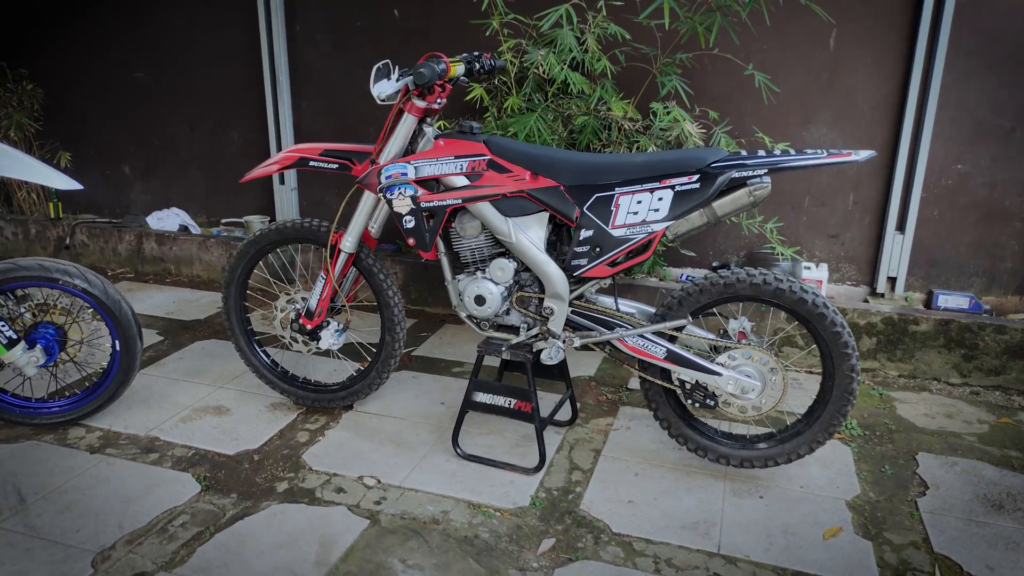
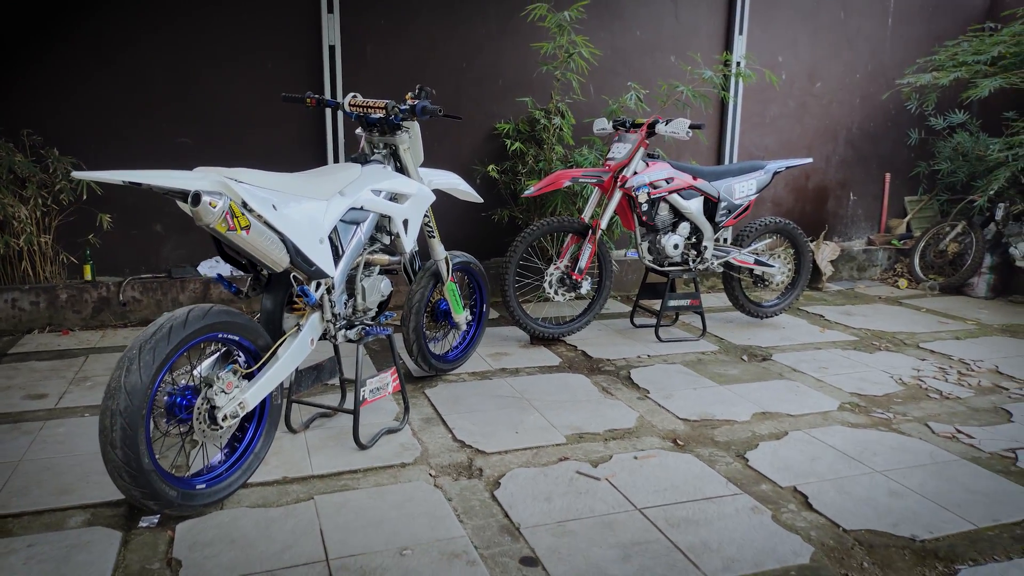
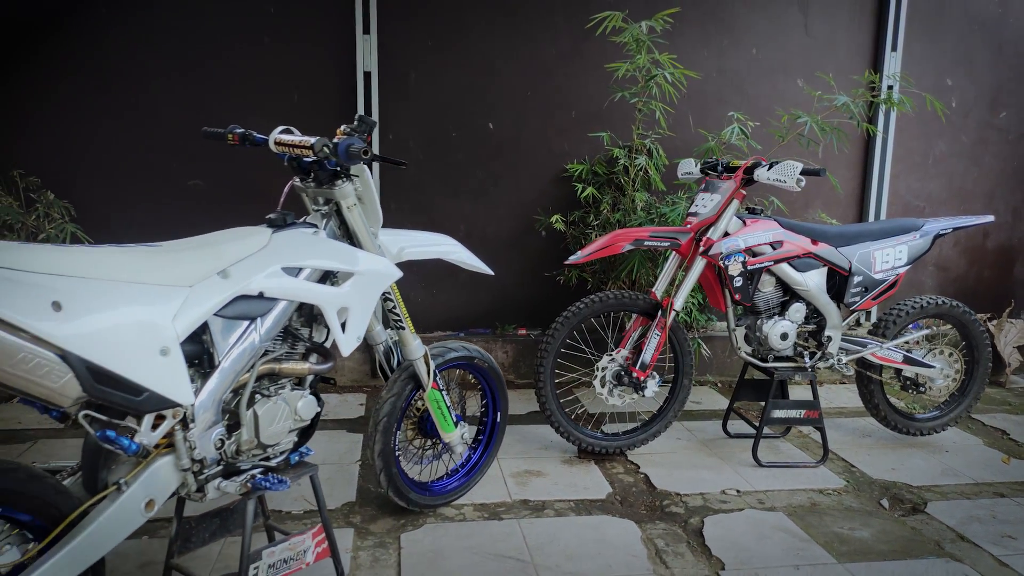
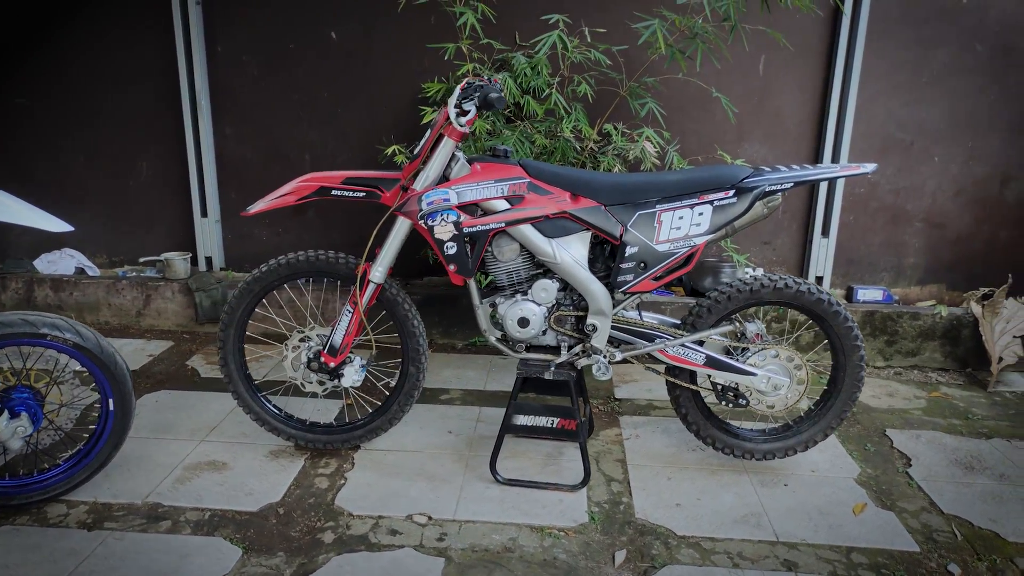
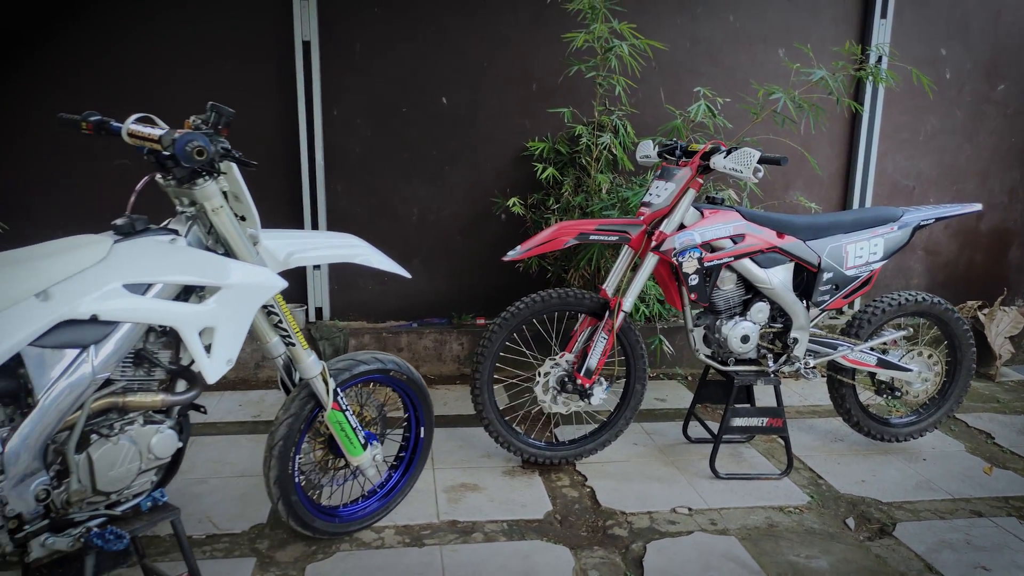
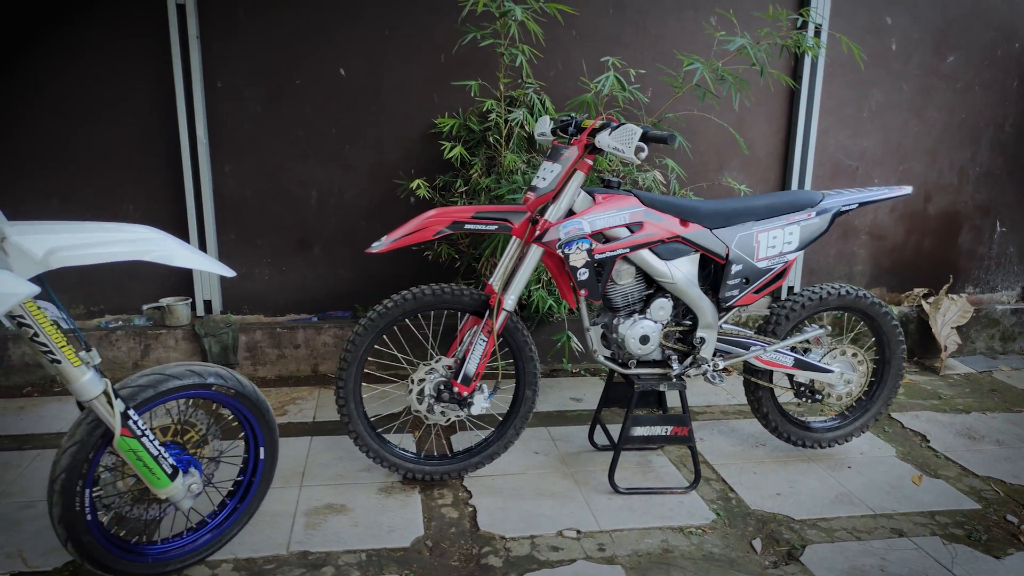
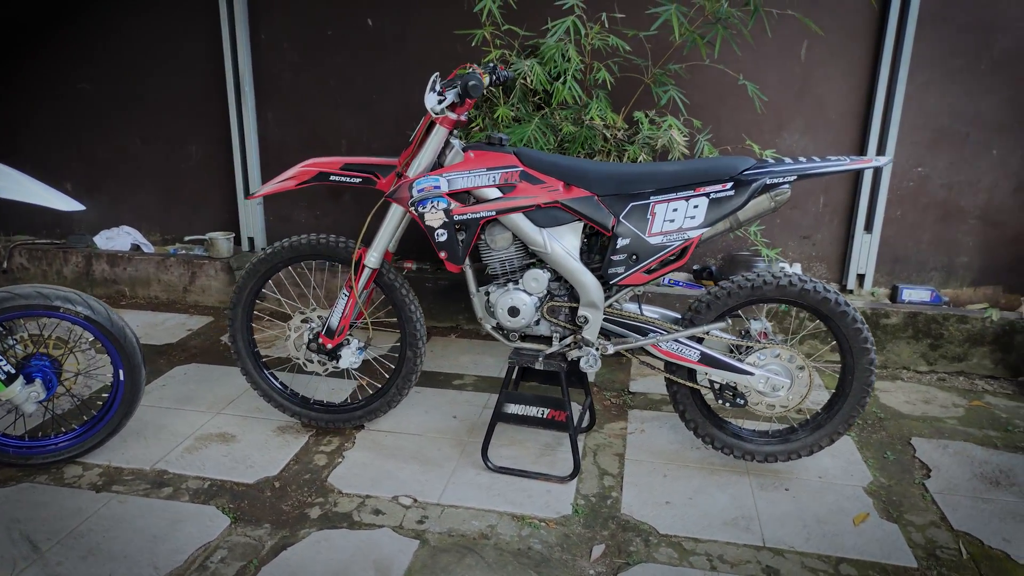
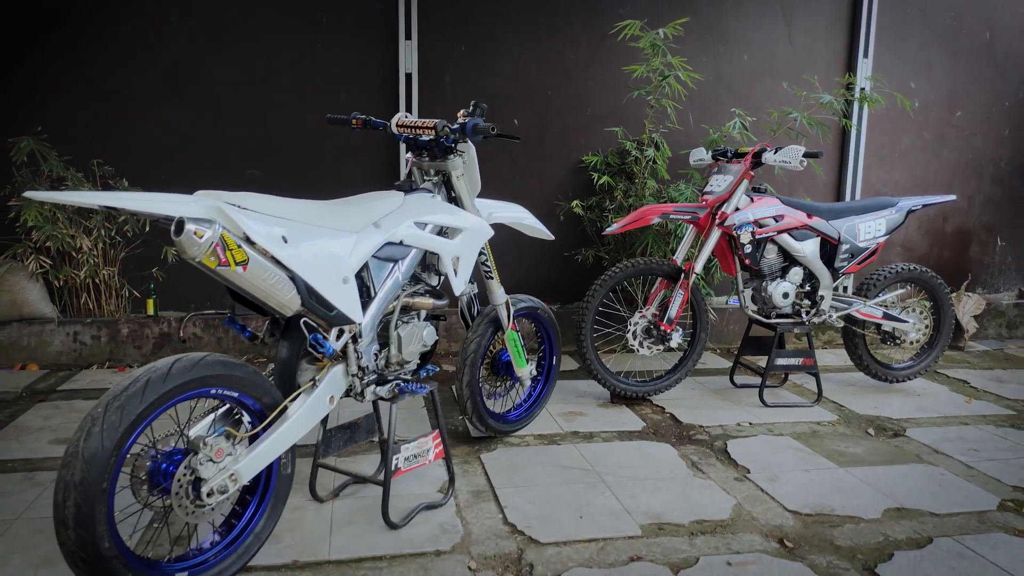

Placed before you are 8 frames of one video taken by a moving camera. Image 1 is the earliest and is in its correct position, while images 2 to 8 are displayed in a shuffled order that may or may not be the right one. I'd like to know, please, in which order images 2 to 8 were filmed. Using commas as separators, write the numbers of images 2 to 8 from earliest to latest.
7, 4, 6, 5, 3, 8, 2
